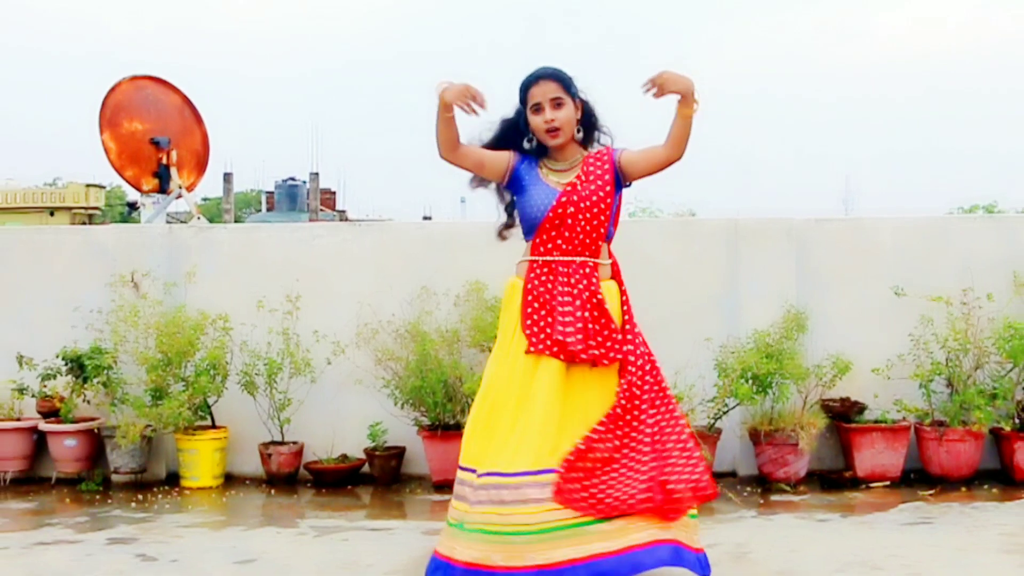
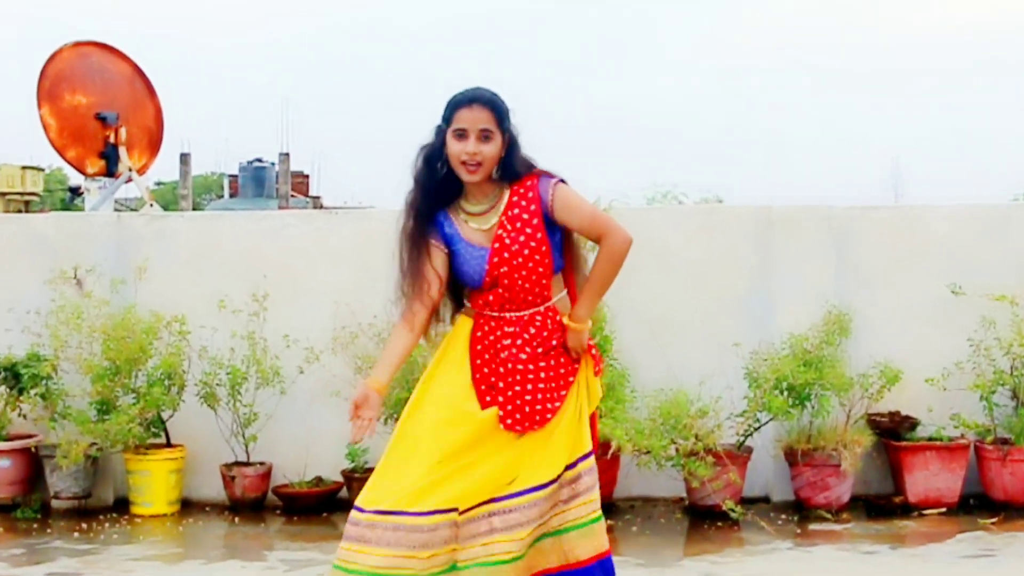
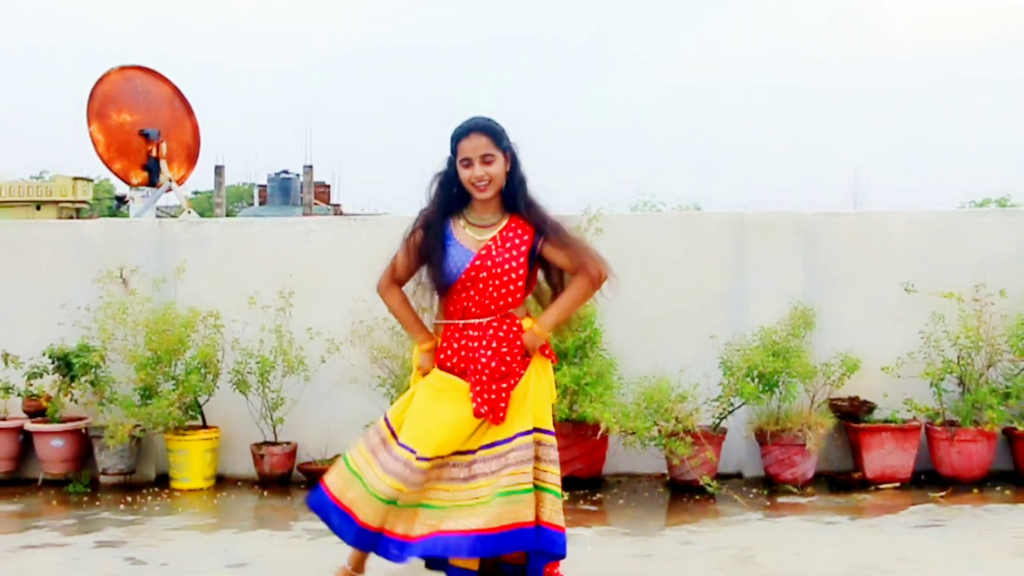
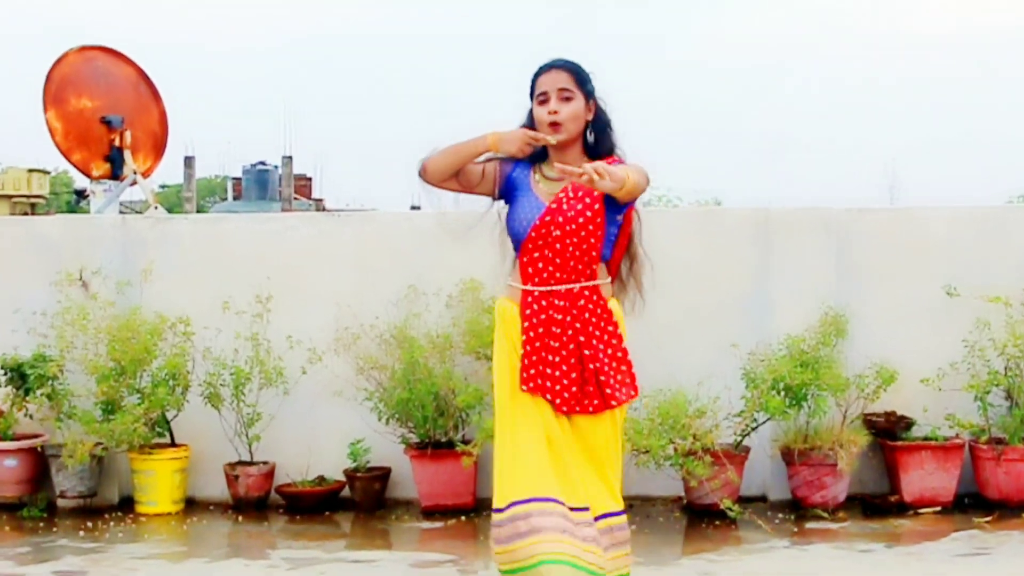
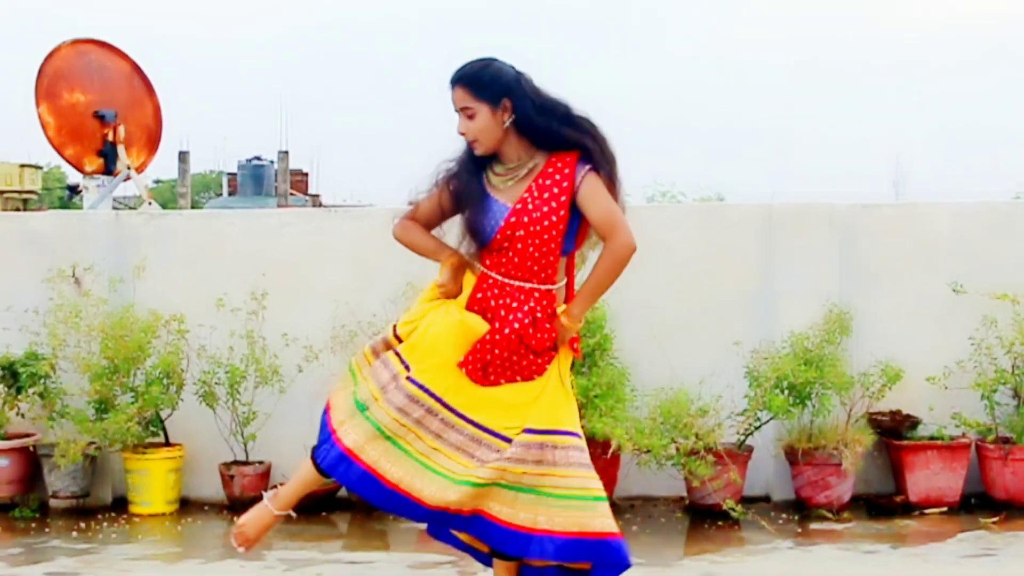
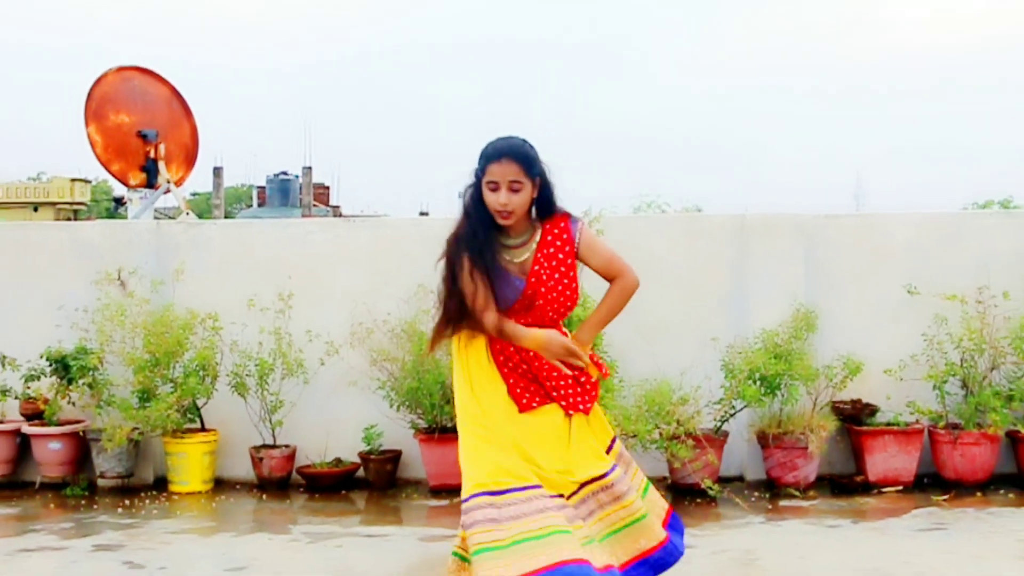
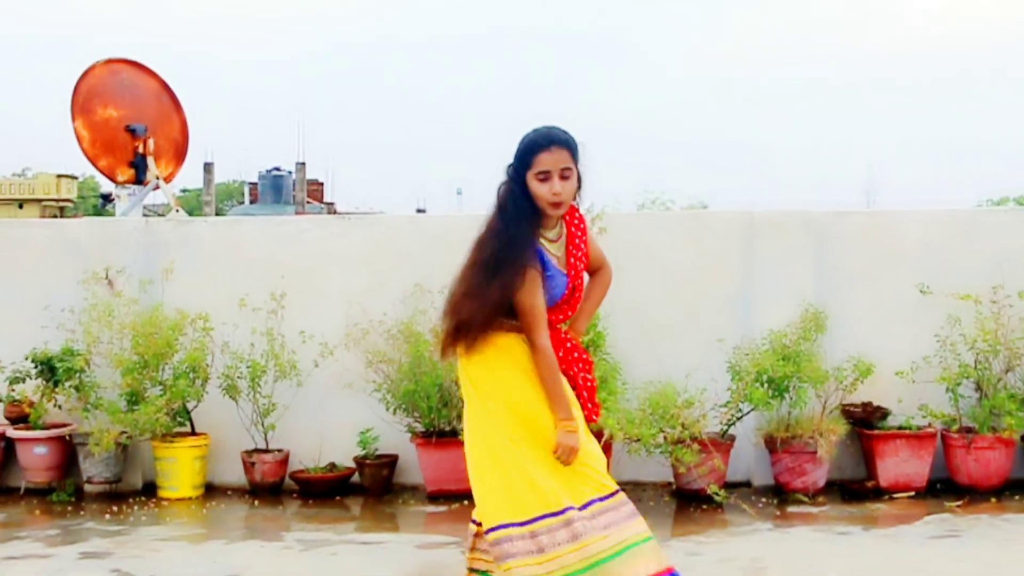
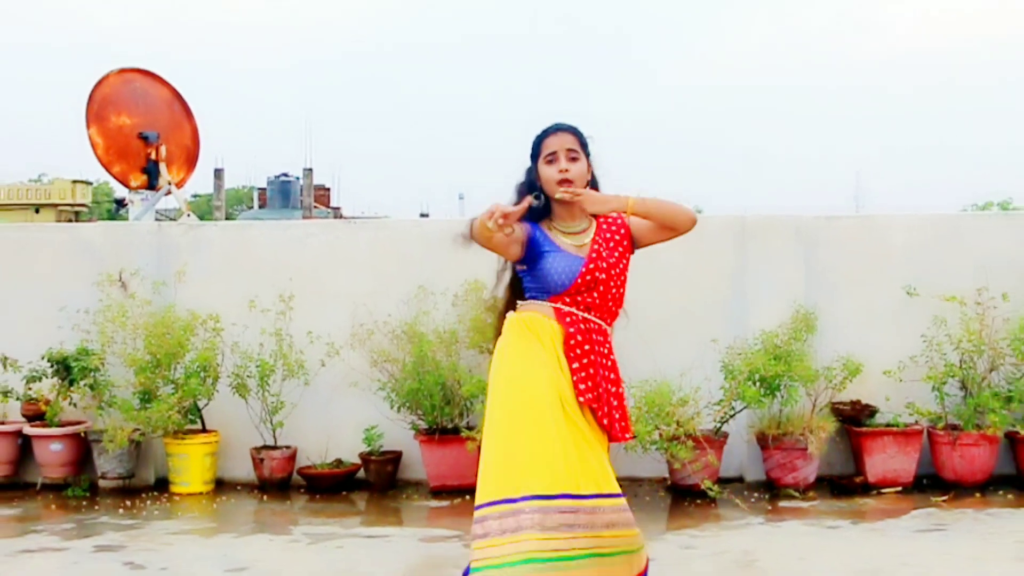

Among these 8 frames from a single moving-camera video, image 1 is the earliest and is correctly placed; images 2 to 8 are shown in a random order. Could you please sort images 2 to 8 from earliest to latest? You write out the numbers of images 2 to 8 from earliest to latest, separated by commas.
8, 4, 6, 2, 7, 5, 3
